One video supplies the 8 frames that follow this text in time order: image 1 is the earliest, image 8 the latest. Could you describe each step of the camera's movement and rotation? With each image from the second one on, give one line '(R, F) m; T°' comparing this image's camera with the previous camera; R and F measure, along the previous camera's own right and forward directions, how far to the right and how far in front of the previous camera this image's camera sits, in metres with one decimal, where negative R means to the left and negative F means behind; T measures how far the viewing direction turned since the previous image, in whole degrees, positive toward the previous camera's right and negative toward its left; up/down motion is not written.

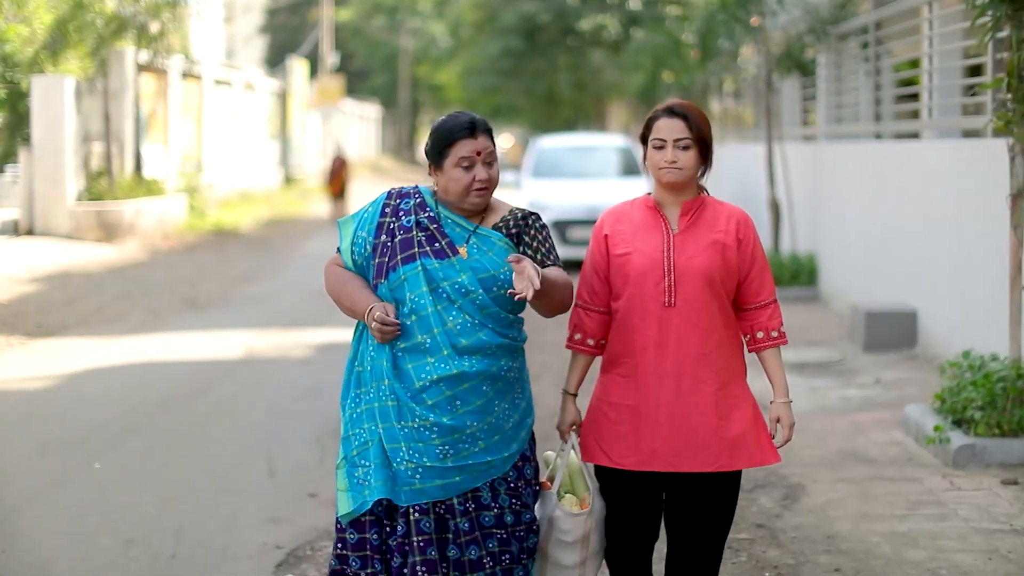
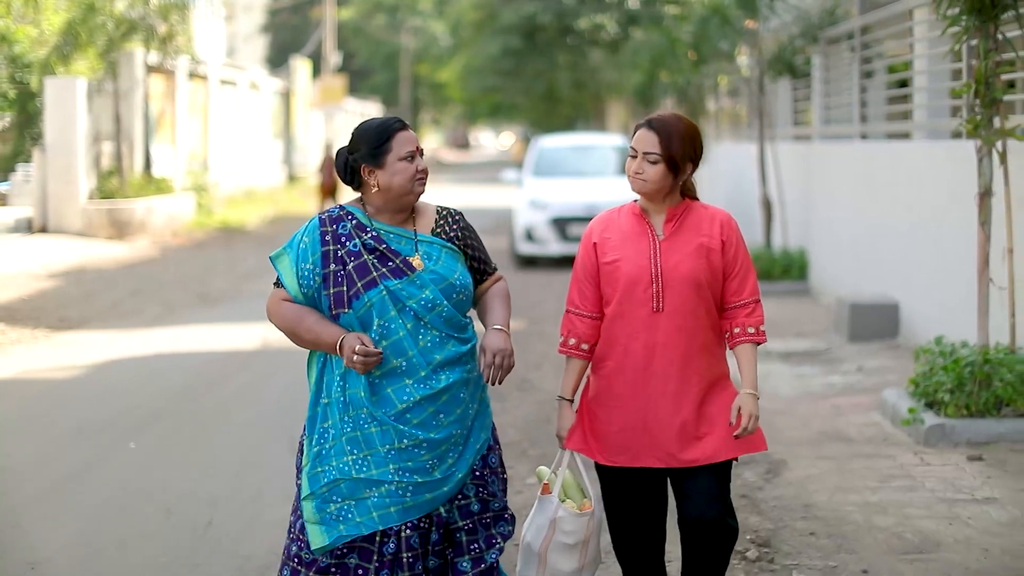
(0.0, -0.5) m; 0°
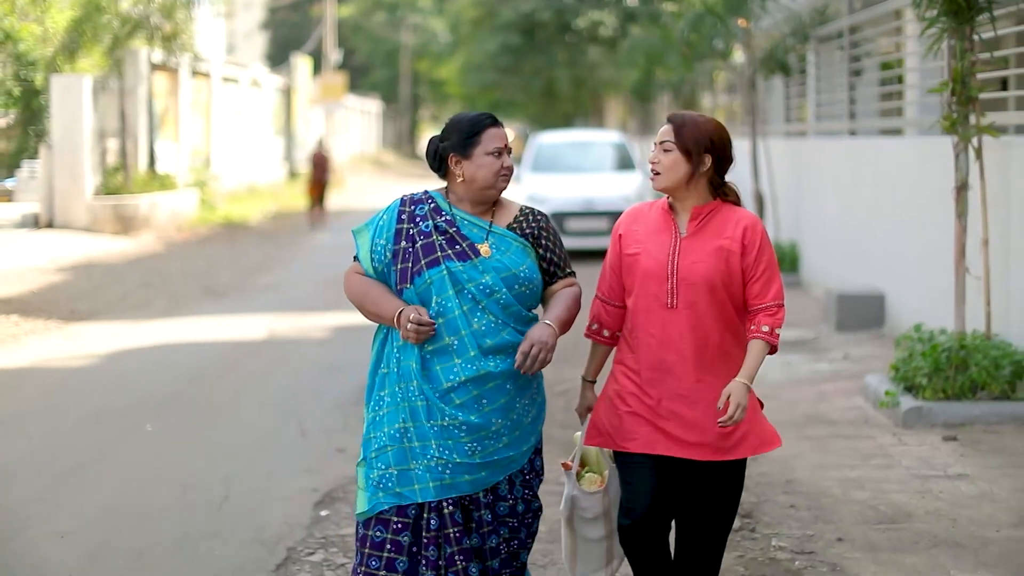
(0.0, -0.3) m; 0°
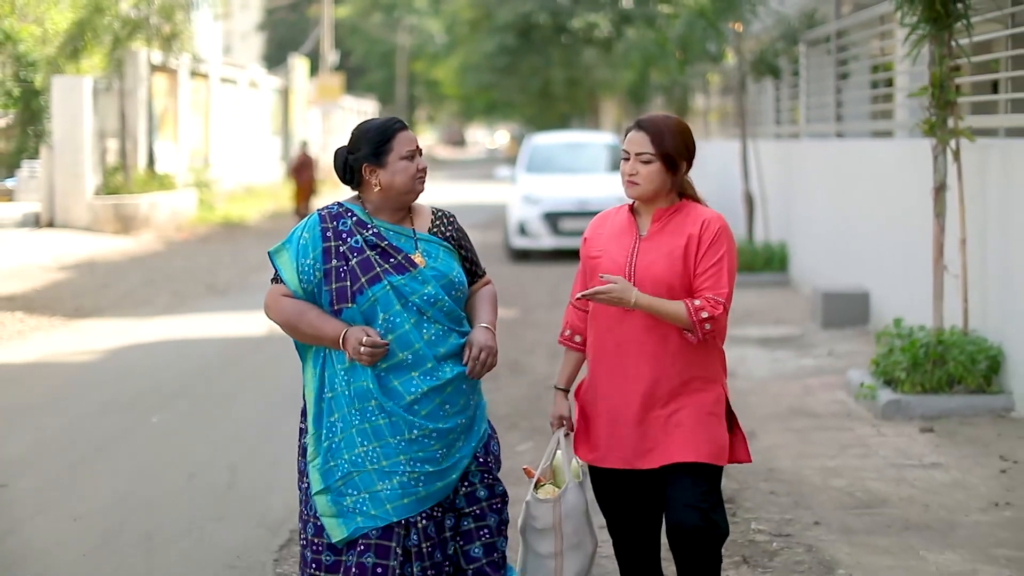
(0.0, -0.2) m; 0°
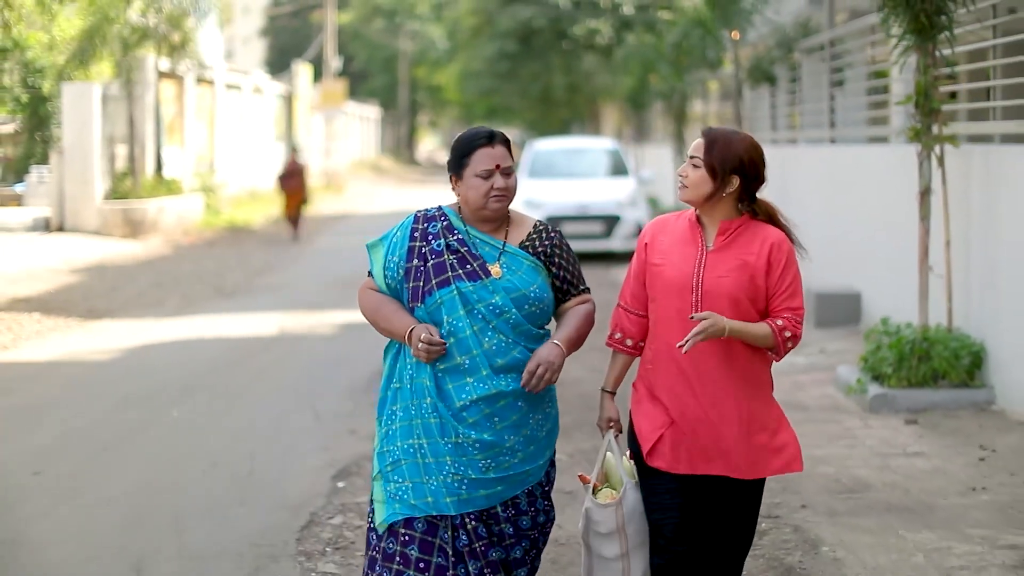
(0.0, -0.3) m; 0°
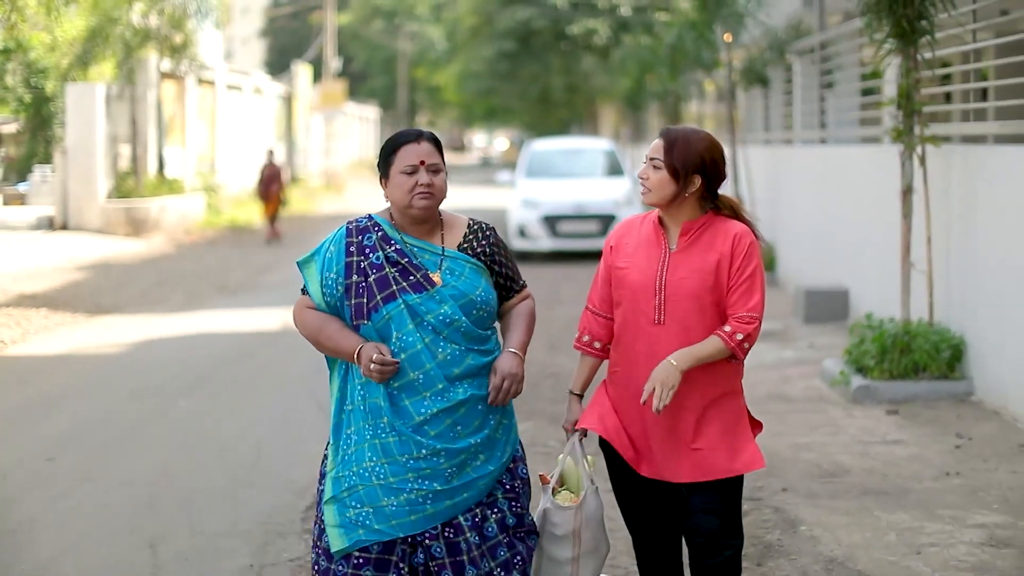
(0.0, -0.3) m; 0°
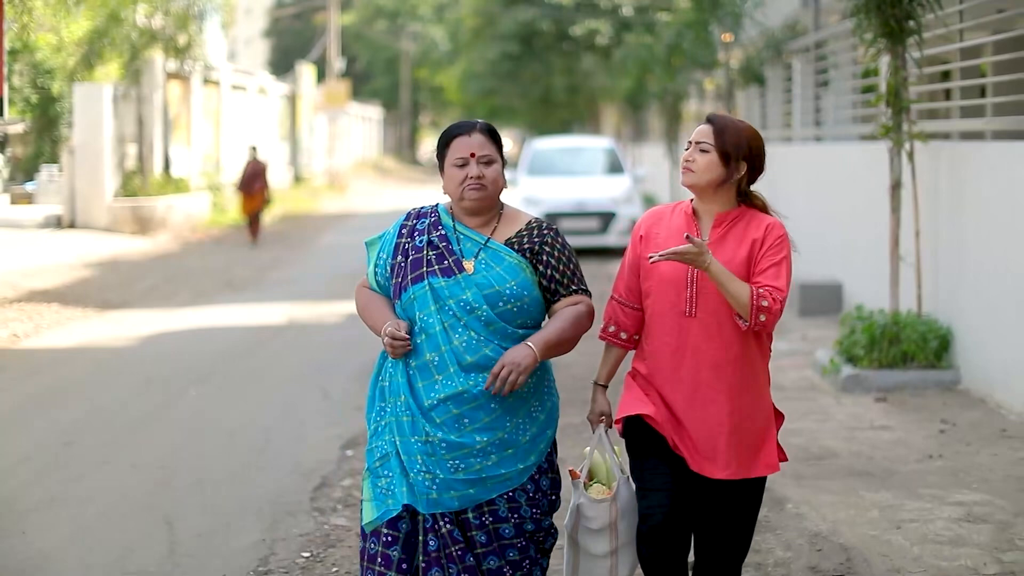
(0.0, -0.2) m; 0°
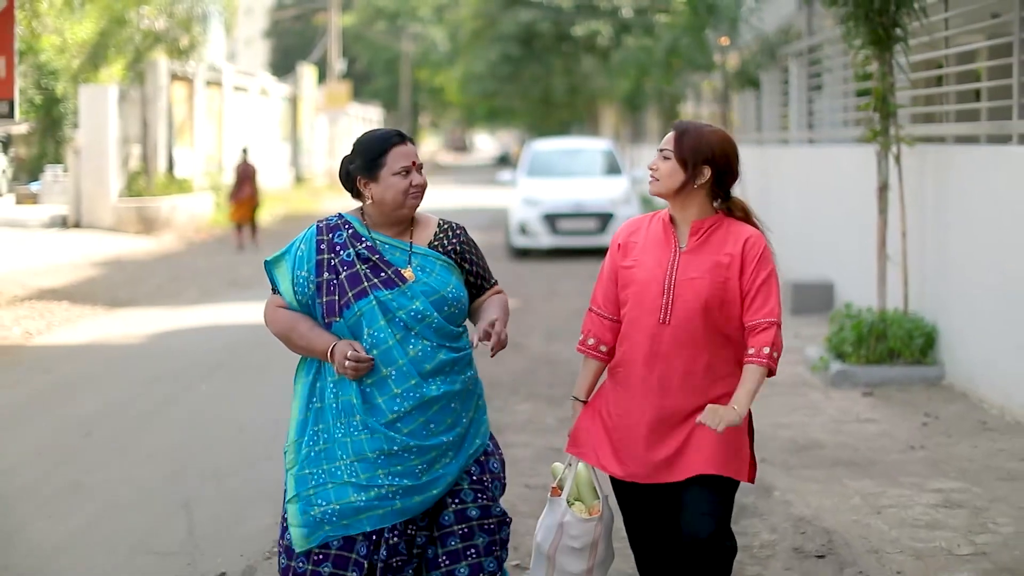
(0.0, -0.3) m; 0°
